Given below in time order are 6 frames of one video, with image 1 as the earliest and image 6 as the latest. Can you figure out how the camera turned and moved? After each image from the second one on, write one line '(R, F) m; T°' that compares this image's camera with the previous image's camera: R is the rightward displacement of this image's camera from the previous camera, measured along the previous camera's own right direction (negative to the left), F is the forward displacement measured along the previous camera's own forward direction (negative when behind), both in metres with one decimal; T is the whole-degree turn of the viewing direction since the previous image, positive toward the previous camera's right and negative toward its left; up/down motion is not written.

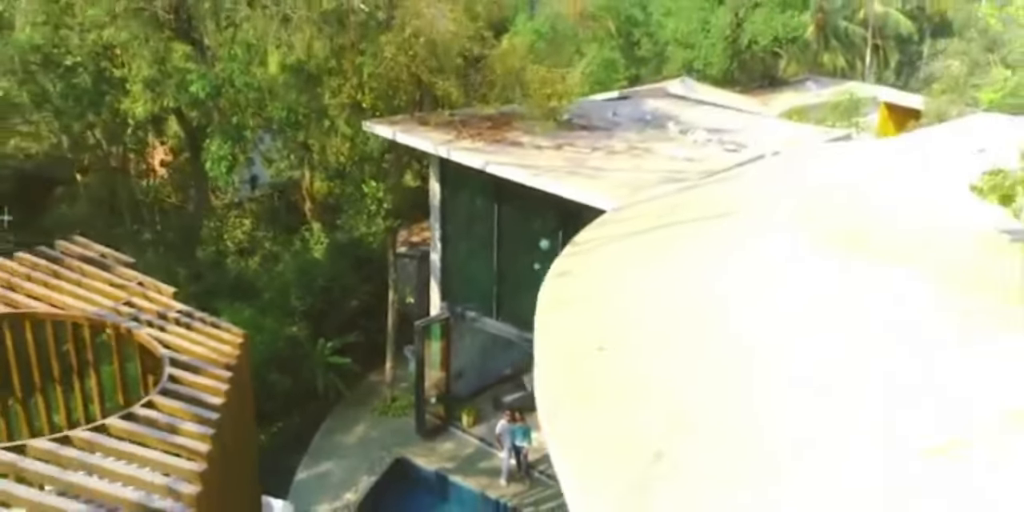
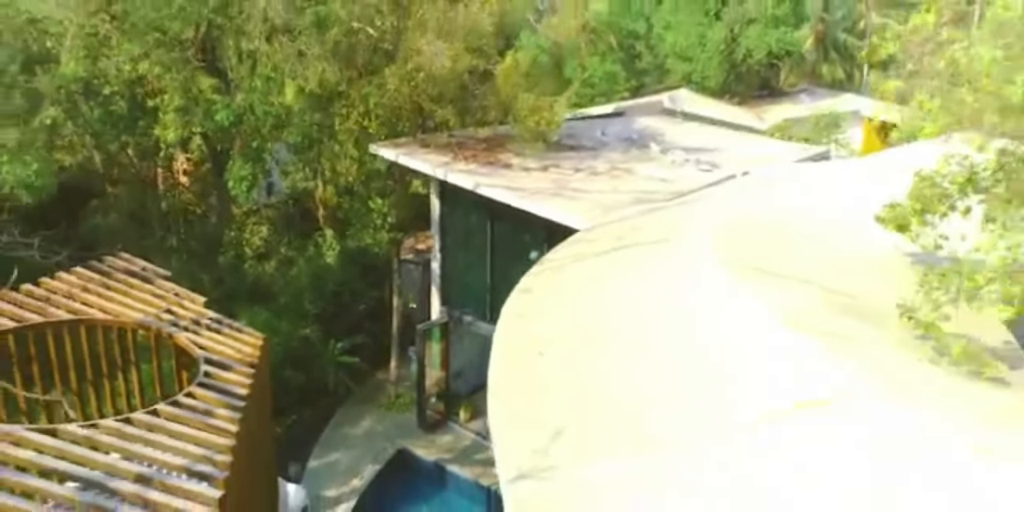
(+0.5, -1.5) m; -1°
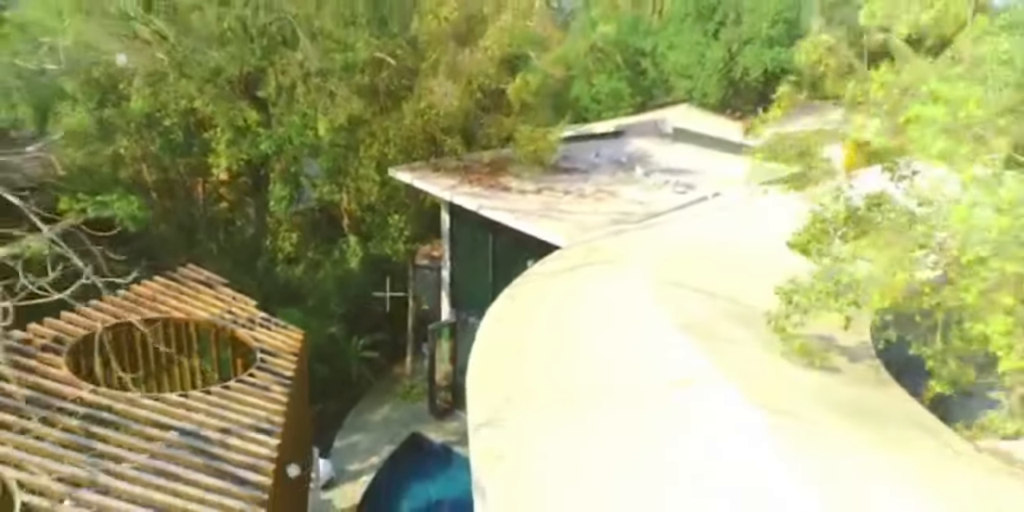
(+0.6, -2.5) m; -2°
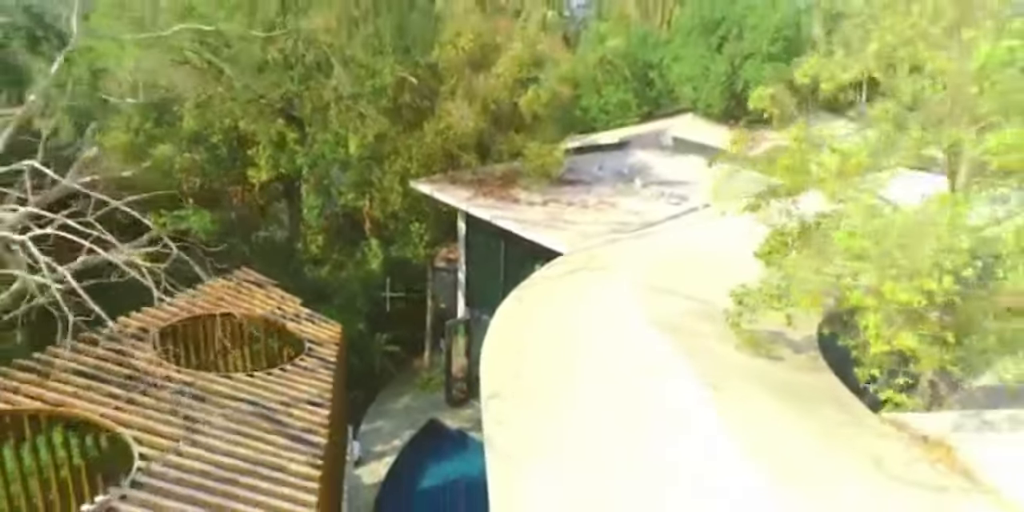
(+0.1, -2.1) m; -1°
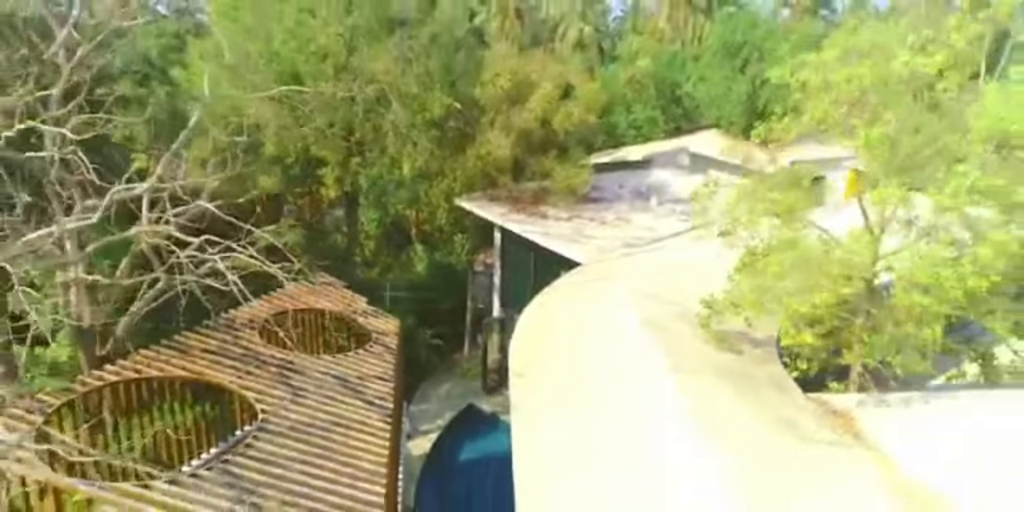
(+0.3, -3.3) m; -3°
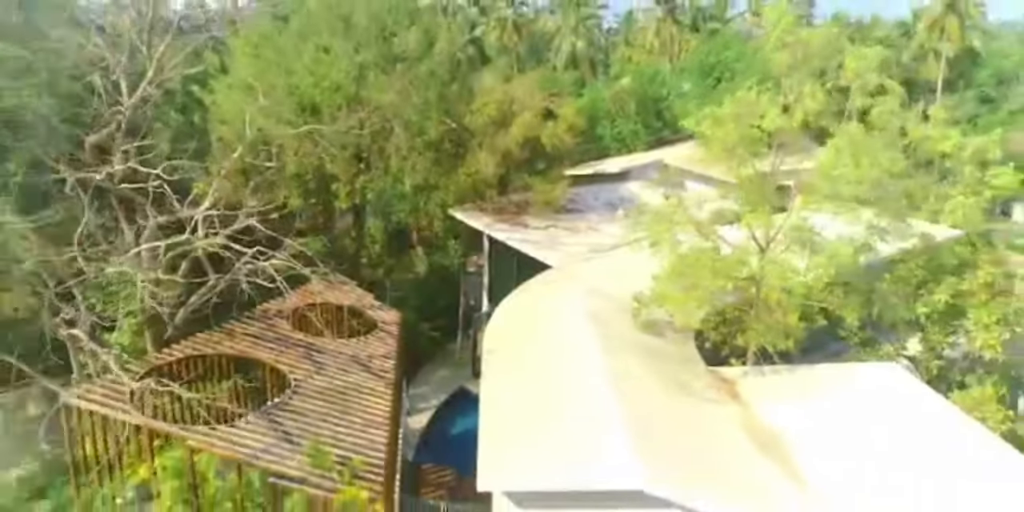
(+0.7, -4.1) m; 0°
